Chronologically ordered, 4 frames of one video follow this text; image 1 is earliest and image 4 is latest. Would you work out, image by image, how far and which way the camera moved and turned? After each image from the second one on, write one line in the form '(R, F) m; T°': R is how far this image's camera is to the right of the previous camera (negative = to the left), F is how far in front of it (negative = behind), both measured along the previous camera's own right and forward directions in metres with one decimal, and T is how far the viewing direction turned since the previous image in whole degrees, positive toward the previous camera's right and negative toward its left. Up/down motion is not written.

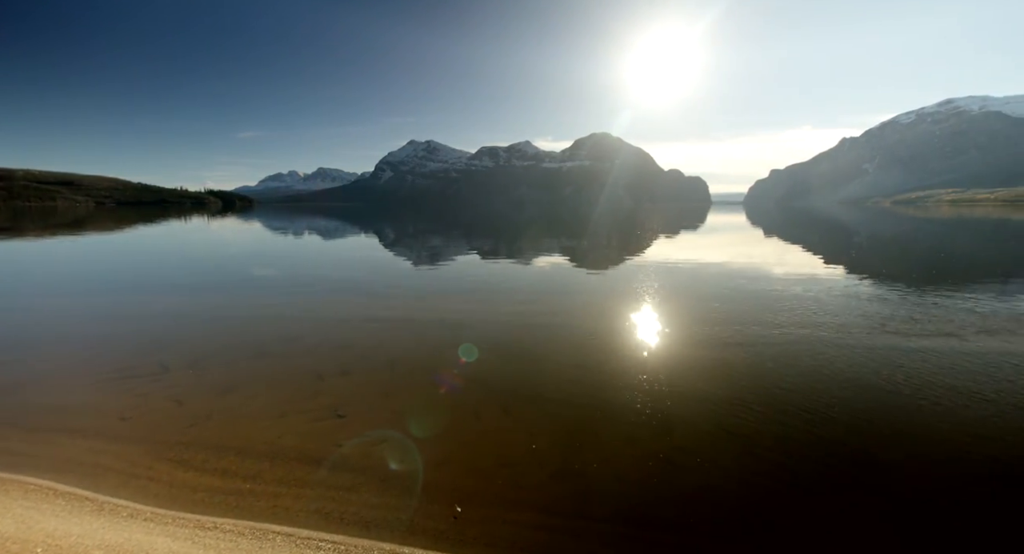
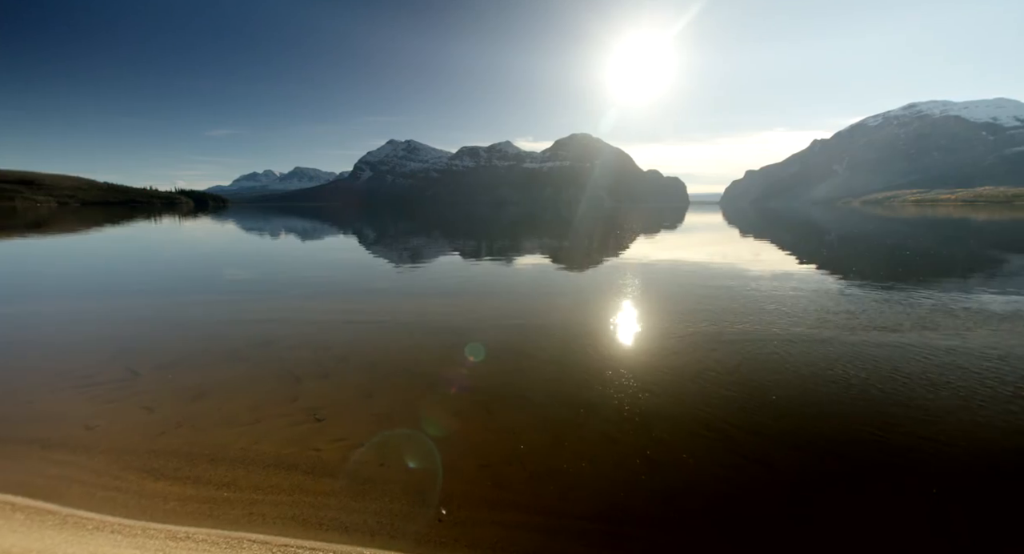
(0.0, +0.1) m; +2°
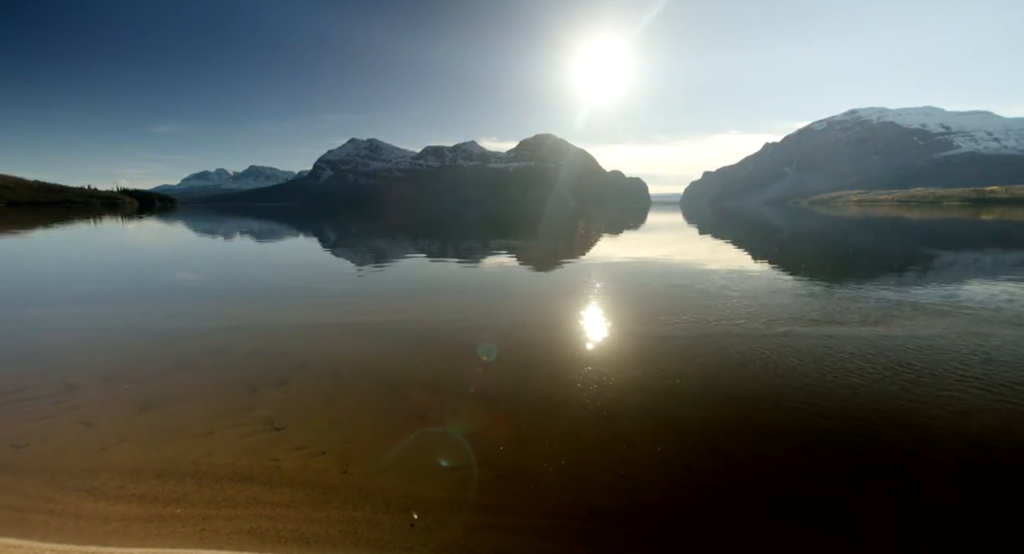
(+0.1, +0.1) m; +4°
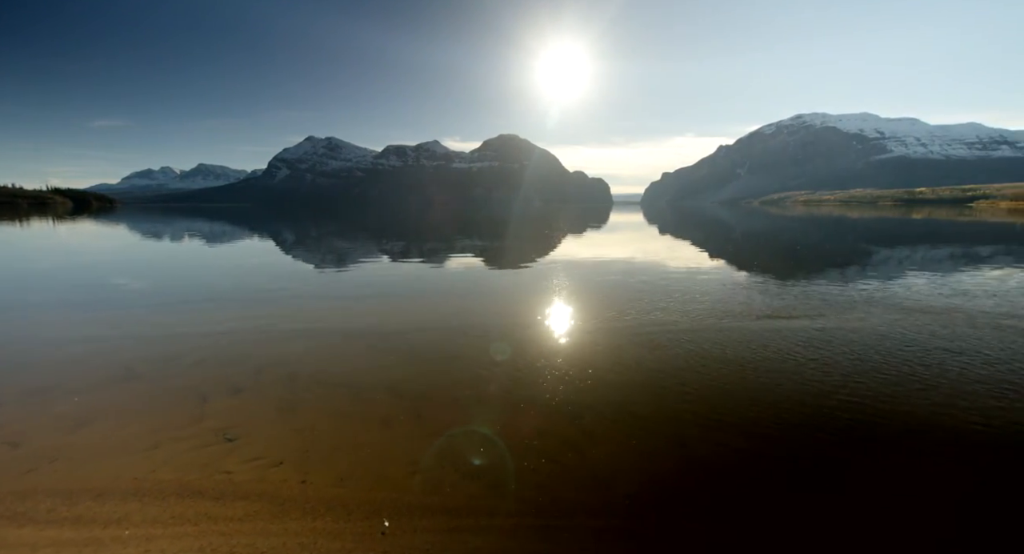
(+0.1, +0.2) m; +4°
